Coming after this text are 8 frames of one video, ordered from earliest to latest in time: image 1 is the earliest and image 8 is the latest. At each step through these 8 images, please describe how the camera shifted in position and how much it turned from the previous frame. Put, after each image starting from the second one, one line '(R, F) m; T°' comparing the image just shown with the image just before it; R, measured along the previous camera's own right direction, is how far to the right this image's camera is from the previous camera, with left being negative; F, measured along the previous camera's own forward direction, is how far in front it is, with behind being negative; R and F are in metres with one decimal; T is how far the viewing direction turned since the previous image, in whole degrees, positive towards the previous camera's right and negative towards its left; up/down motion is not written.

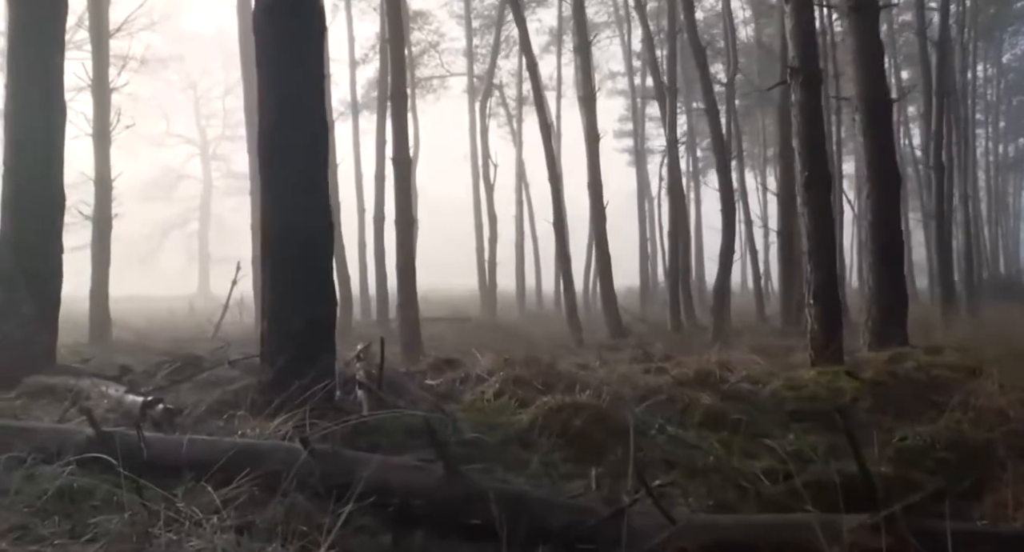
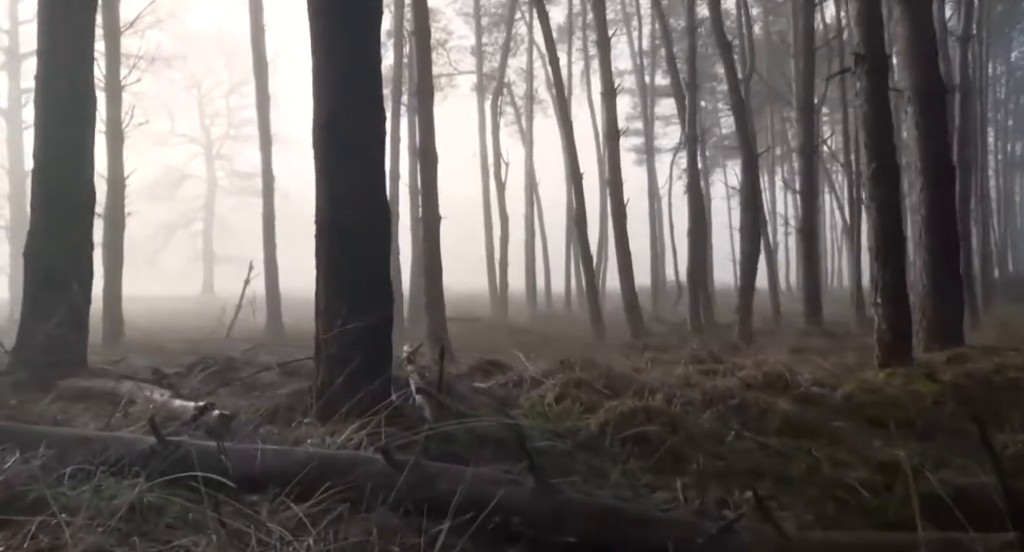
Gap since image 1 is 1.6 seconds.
(-0.5, +0.4) m; 0°
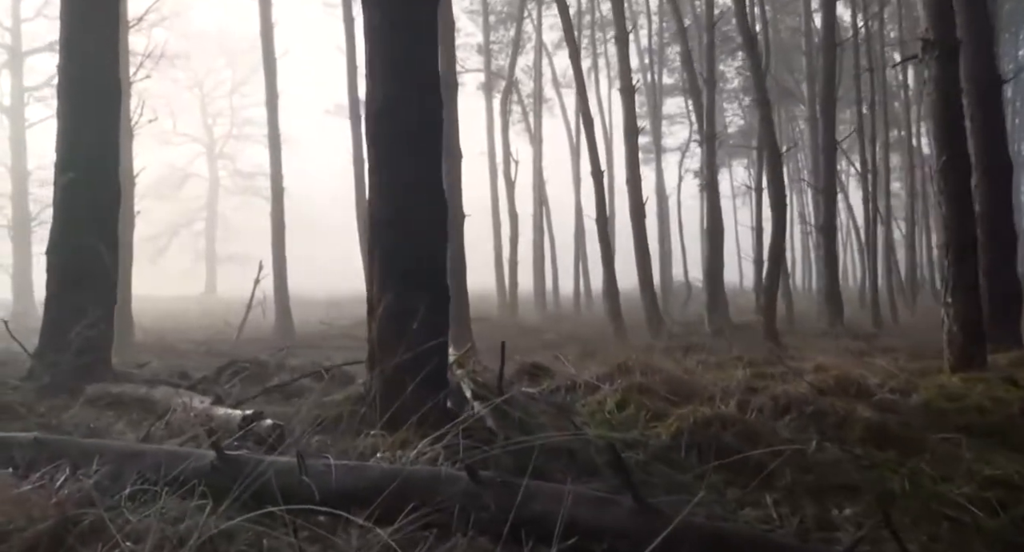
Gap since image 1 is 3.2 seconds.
(-0.4, +0.4) m; 0°
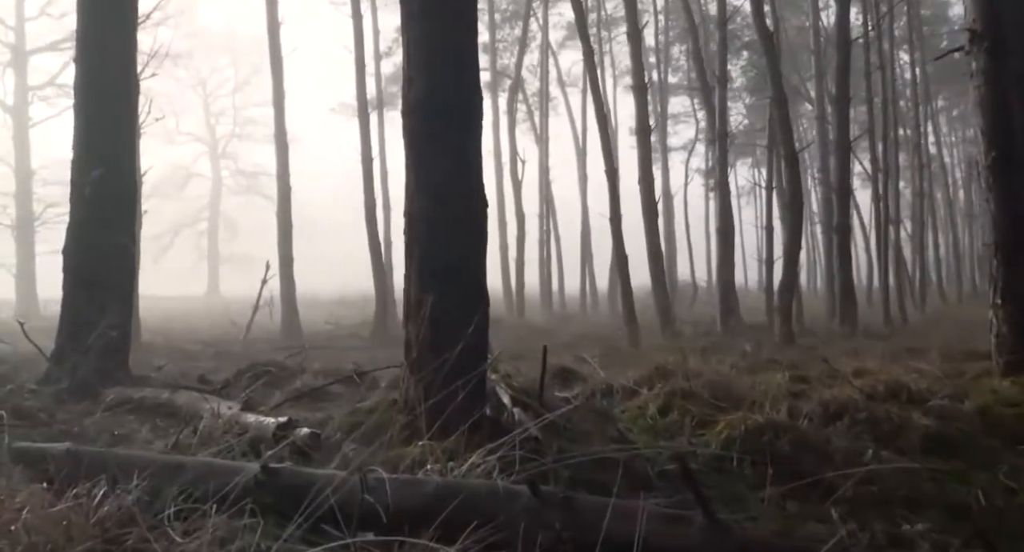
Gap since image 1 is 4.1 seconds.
(-0.3, +0.3) m; 0°
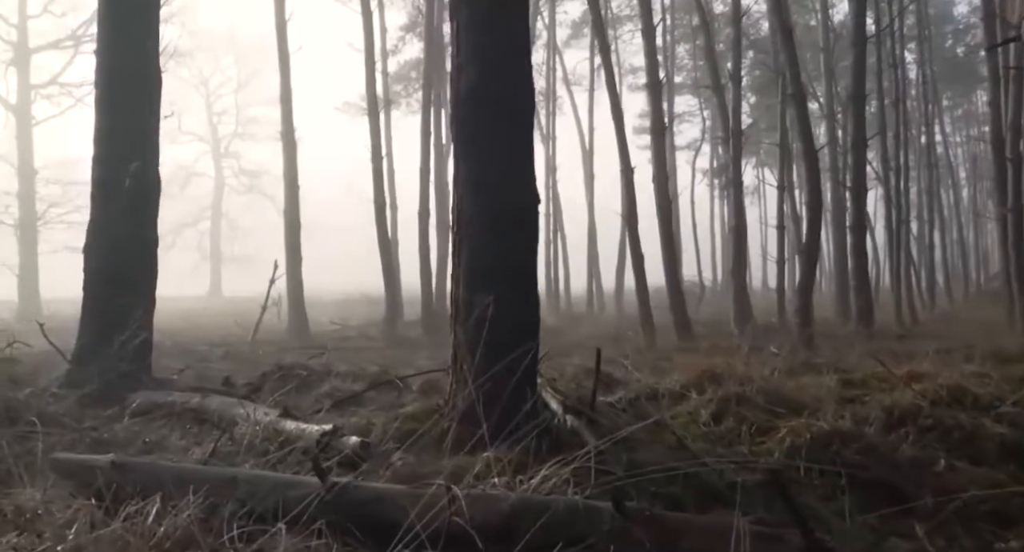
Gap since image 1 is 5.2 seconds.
(-0.3, +0.3) m; 0°
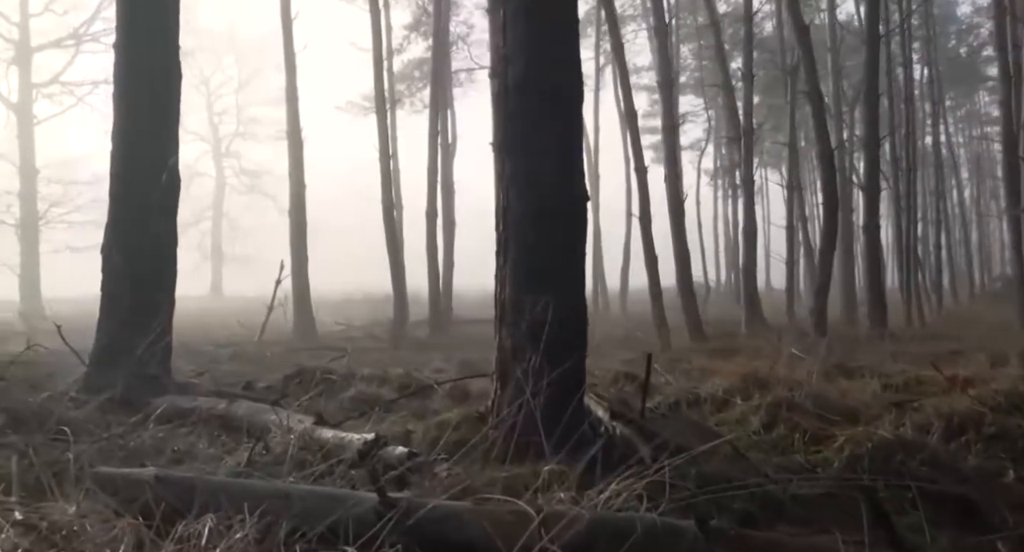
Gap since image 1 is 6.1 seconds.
(-0.3, +0.2) m; 0°
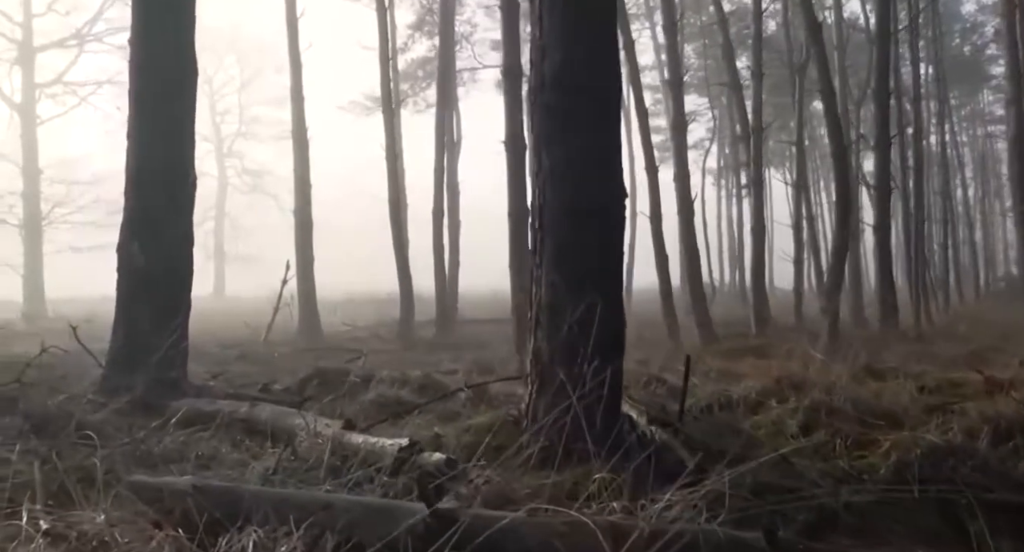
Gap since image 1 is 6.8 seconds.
(-0.2, +0.2) m; 0°
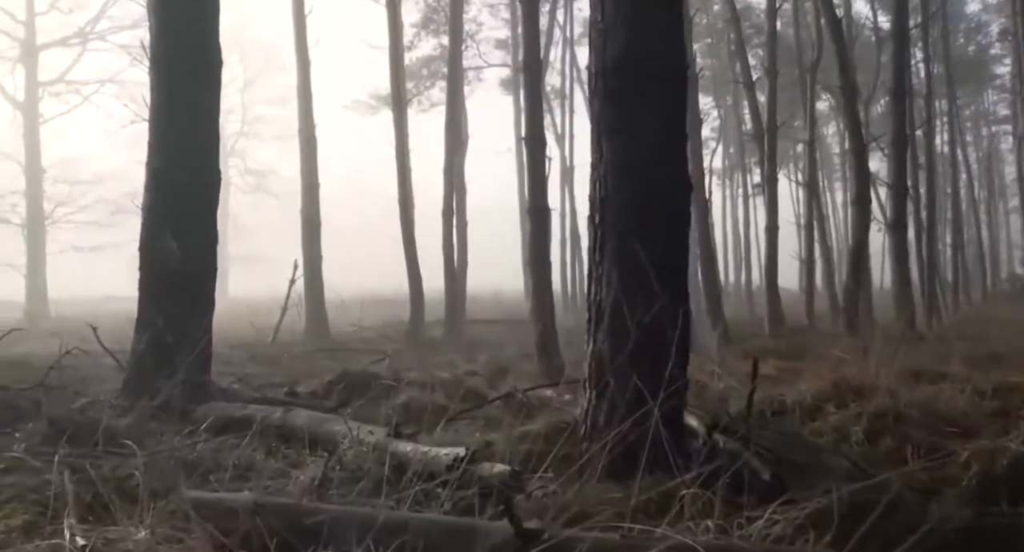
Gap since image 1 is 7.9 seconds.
(-0.3, +0.3) m; 0°
